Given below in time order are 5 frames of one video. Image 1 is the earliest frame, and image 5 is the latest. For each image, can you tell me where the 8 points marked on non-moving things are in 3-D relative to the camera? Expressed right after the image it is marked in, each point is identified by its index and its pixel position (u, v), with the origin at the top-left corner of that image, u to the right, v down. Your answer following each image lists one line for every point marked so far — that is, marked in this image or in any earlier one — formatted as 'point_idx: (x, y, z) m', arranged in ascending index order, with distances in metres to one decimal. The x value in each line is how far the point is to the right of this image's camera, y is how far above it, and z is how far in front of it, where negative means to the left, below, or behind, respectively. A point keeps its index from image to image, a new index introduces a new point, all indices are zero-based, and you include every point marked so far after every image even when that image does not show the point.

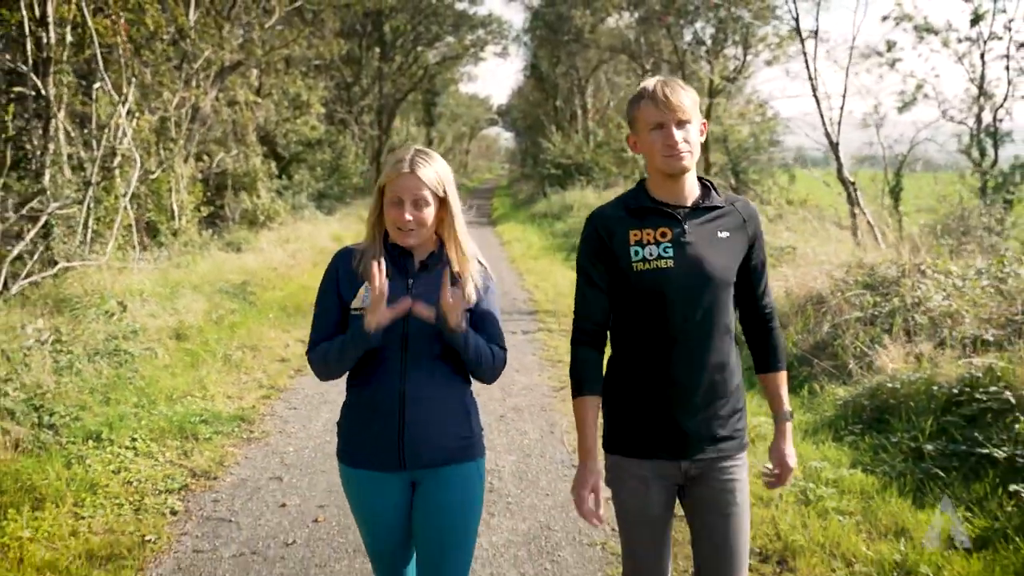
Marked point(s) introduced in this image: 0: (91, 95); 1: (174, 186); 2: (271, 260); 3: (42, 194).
0: (-5.5, +2.5, +13.0) m
1: (-5.6, +1.7, +16.2) m
2: (-3.4, +0.4, +14.0) m
3: (-5.3, +1.1, +11.1) m
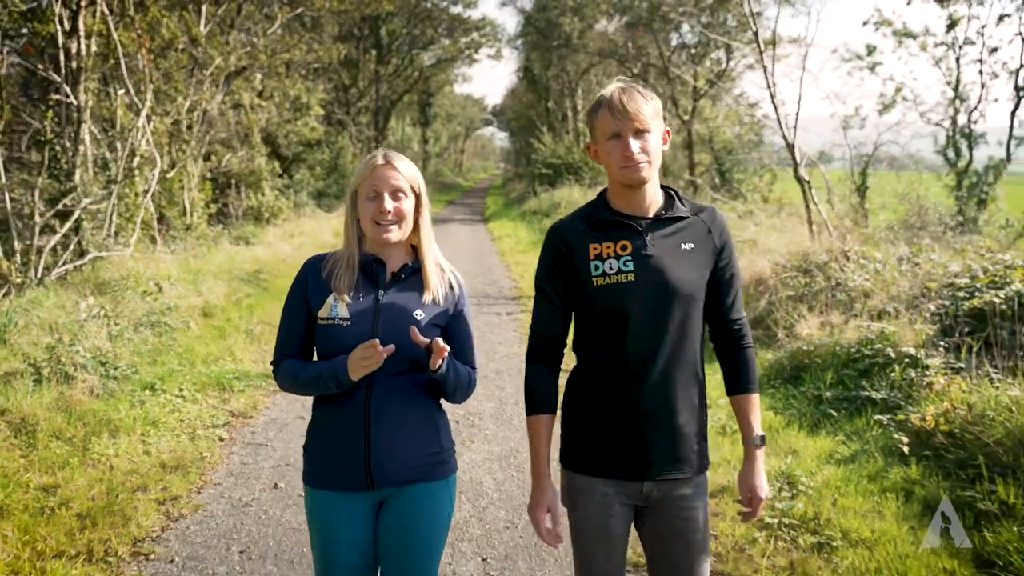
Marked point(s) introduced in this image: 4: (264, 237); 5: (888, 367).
0: (-5.7, +2.7, +14.2) m
1: (-5.8, +1.8, +17.4) m
2: (-3.6, +0.6, +15.2) m
3: (-5.5, +1.2, +12.3) m
4: (-4.6, +0.9, +18.1) m
5: (+2.4, -0.5, +6.3) m
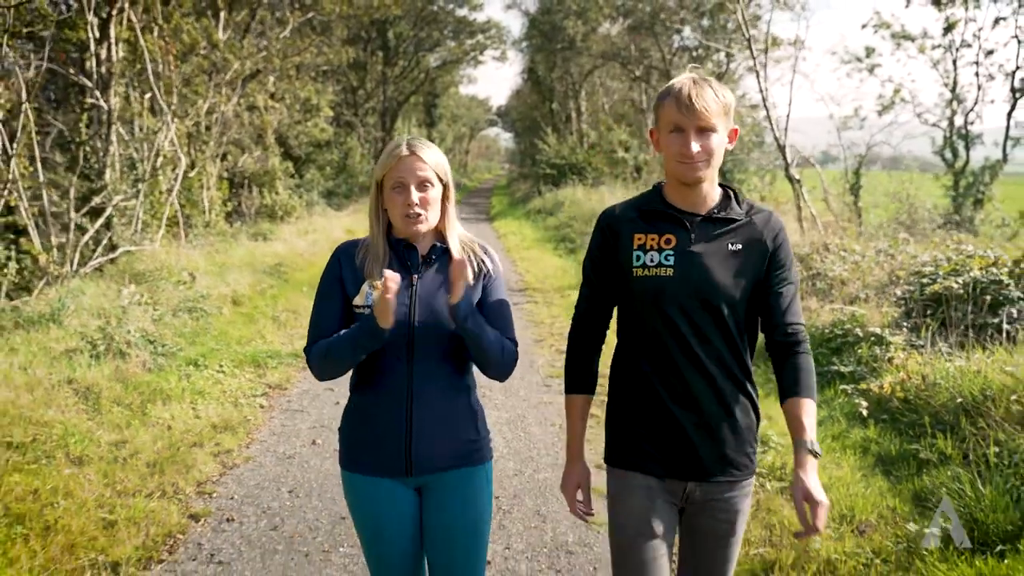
0: (-5.6, +2.8, +14.9) m
1: (-5.7, +1.9, +18.2) m
2: (-3.5, +0.7, +16.0) m
3: (-5.4, +1.3, +13.1) m
4: (-4.5, +1.0, +18.8) m
5: (+2.5, -0.4, +7.0) m
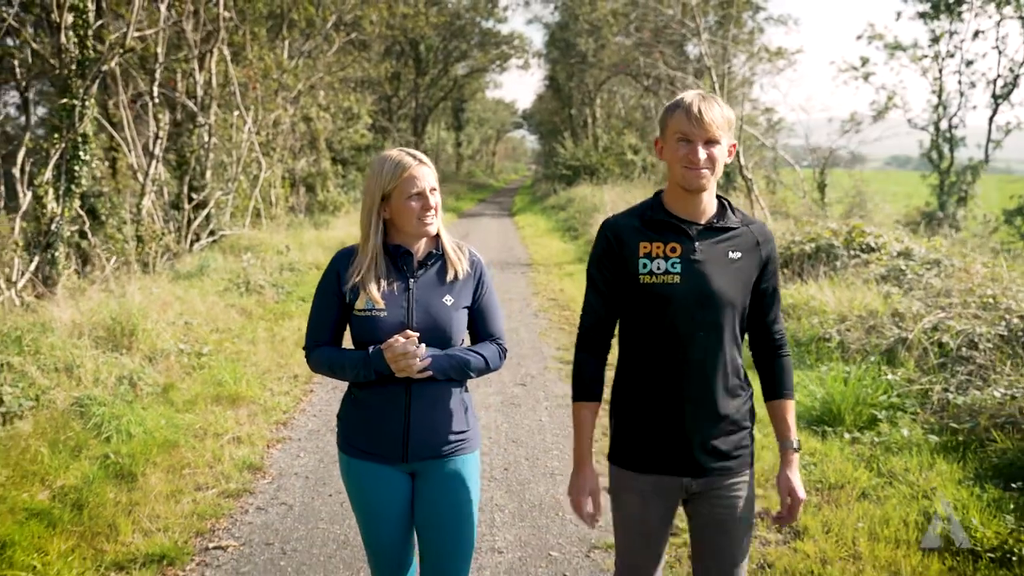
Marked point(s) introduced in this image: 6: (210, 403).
0: (-5.4, +3.2, +18.8) m
1: (-5.4, +2.4, +22.0) m
2: (-3.3, +1.1, +19.7) m
3: (-5.3, +1.7, +16.9) m
4: (-4.1, +1.5, +22.6) m
5: (+2.4, 0.0, +10.6) m
6: (-2.1, -0.8, +6.7) m
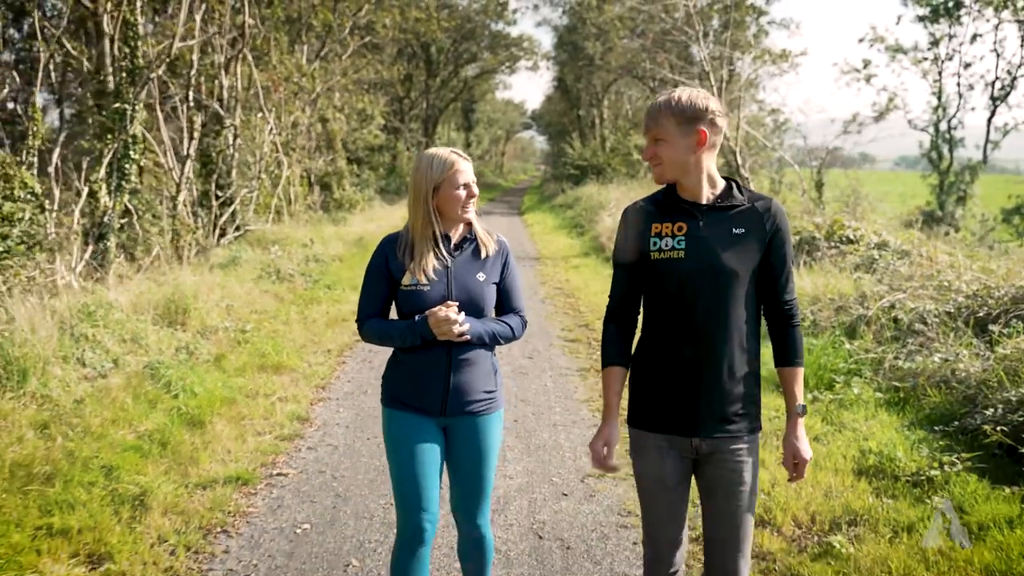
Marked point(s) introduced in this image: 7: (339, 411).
0: (-5.2, +3.4, +19.8) m
1: (-5.2, +2.5, +23.0) m
2: (-3.1, +1.2, +20.7) m
3: (-5.1, +1.9, +17.9) m
4: (-3.9, +1.6, +23.6) m
5: (+2.6, +0.1, +11.6) m
6: (-2.0, -0.6, +7.7) m
7: (-1.2, -0.8, +6.7) m
